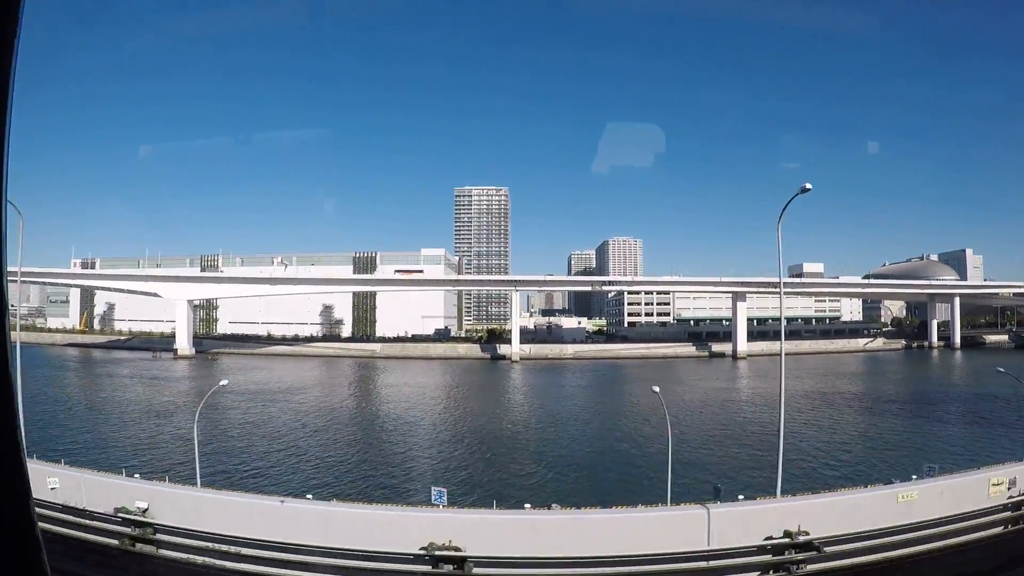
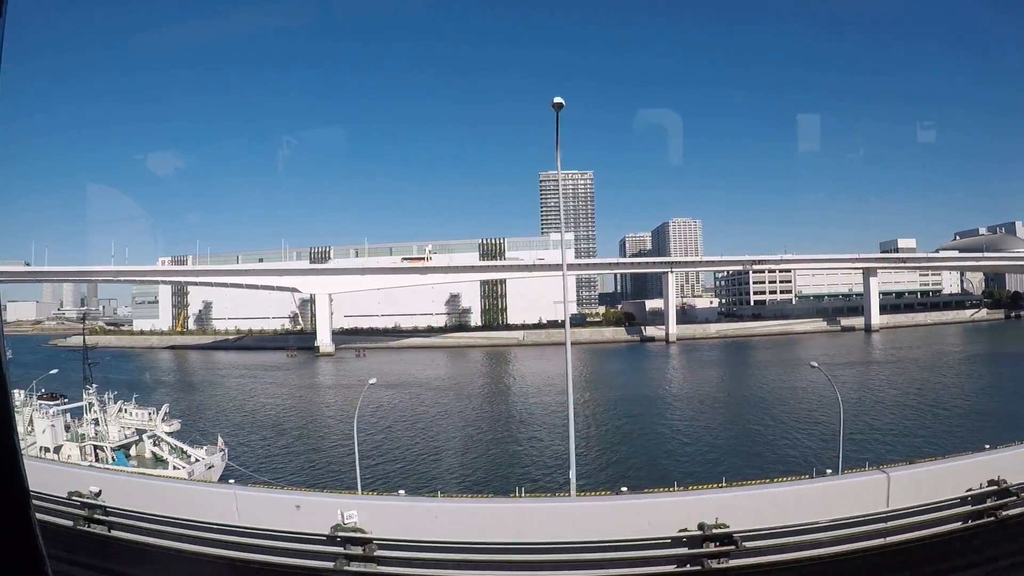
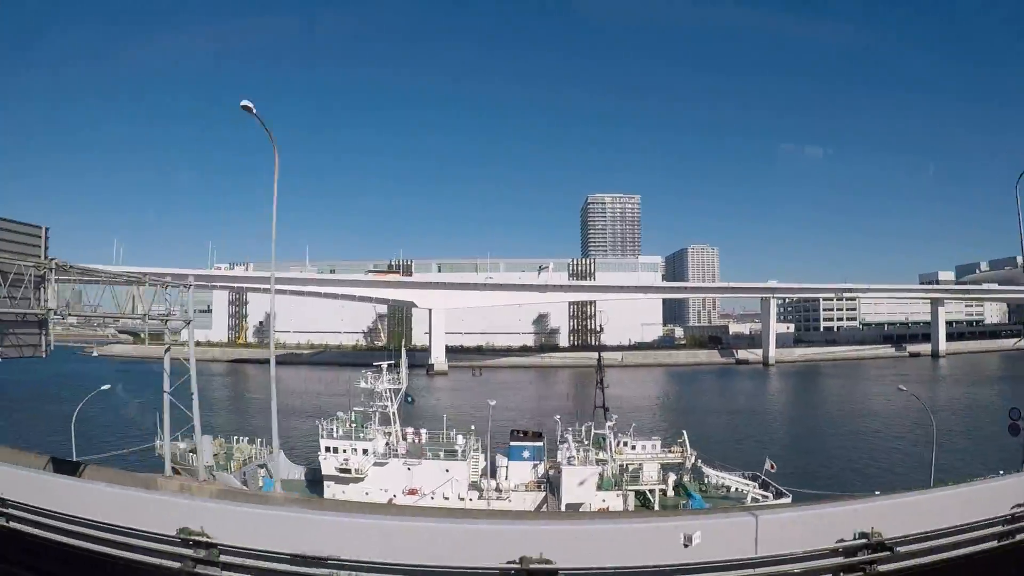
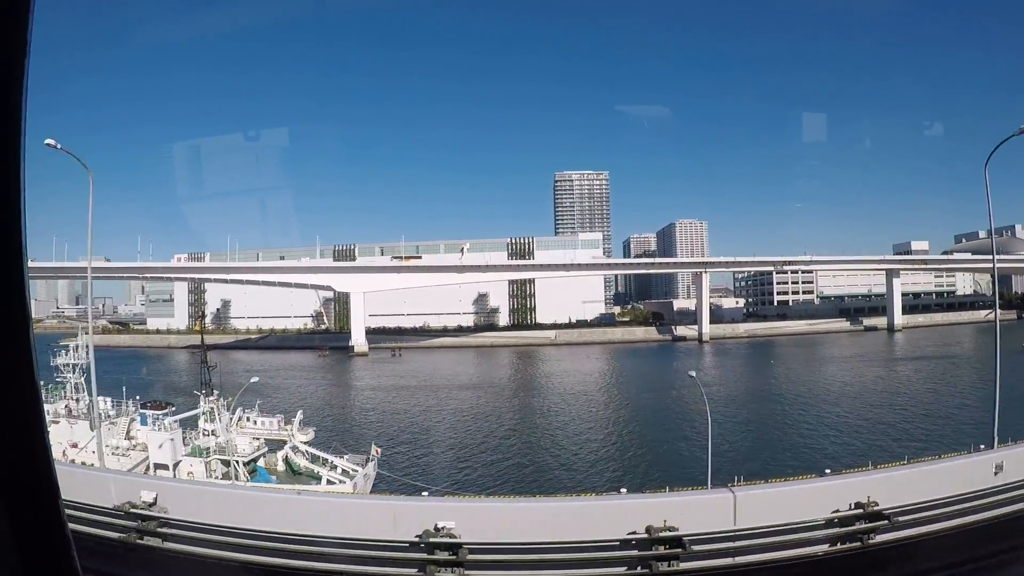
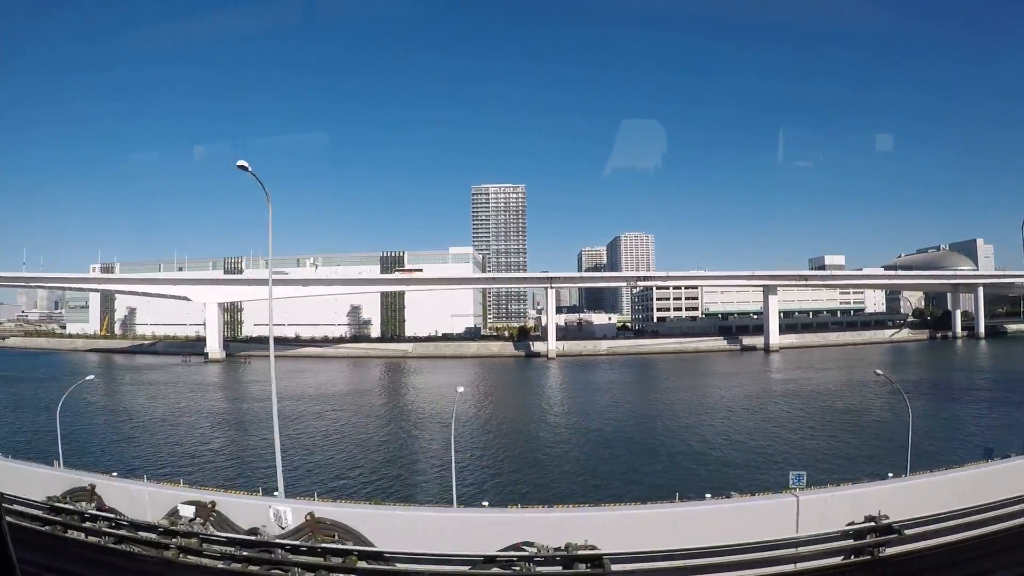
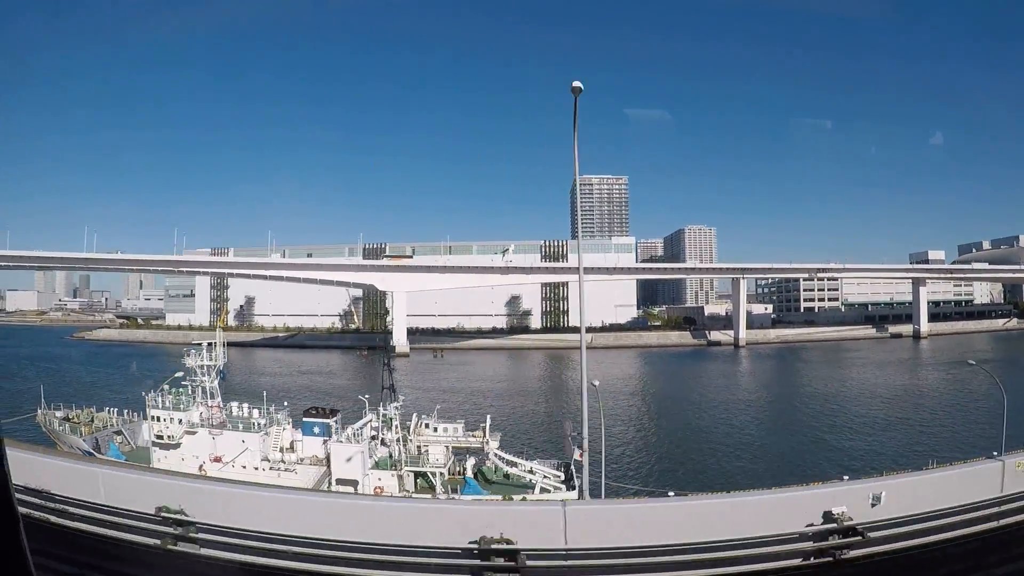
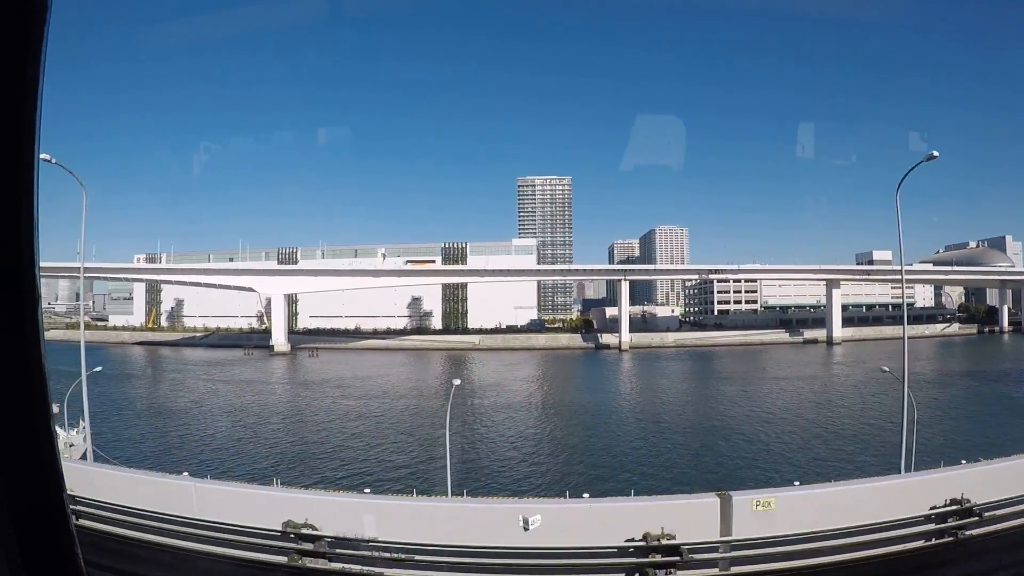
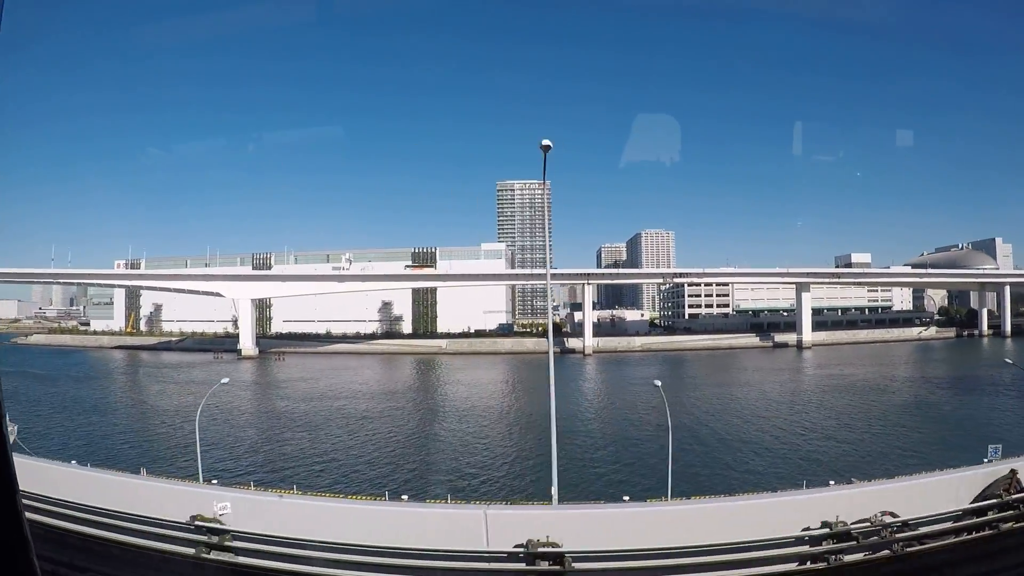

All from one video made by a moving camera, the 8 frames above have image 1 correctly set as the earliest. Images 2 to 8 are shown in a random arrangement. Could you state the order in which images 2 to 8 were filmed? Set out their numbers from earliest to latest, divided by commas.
5, 8, 7, 2, 4, 6, 3
